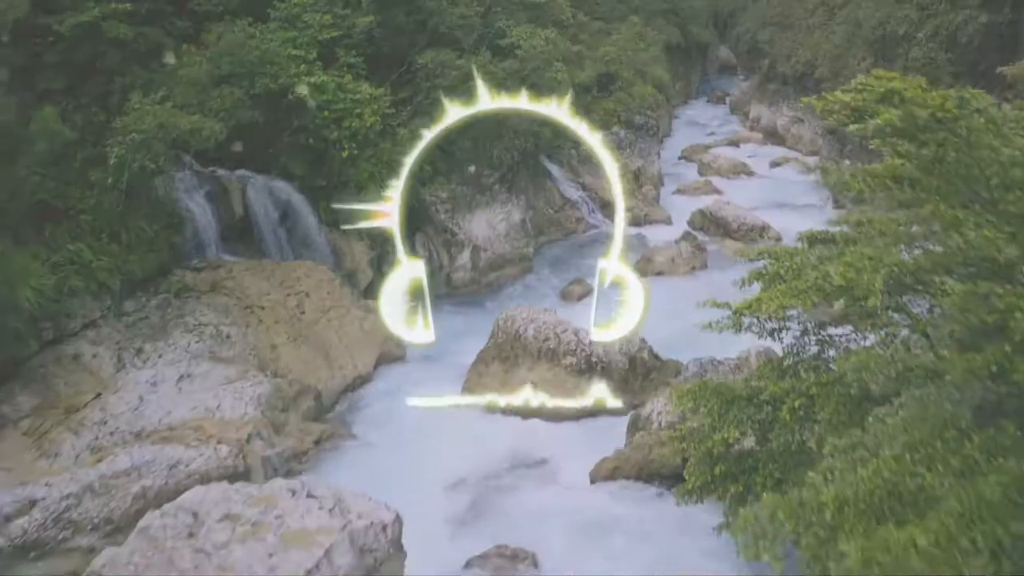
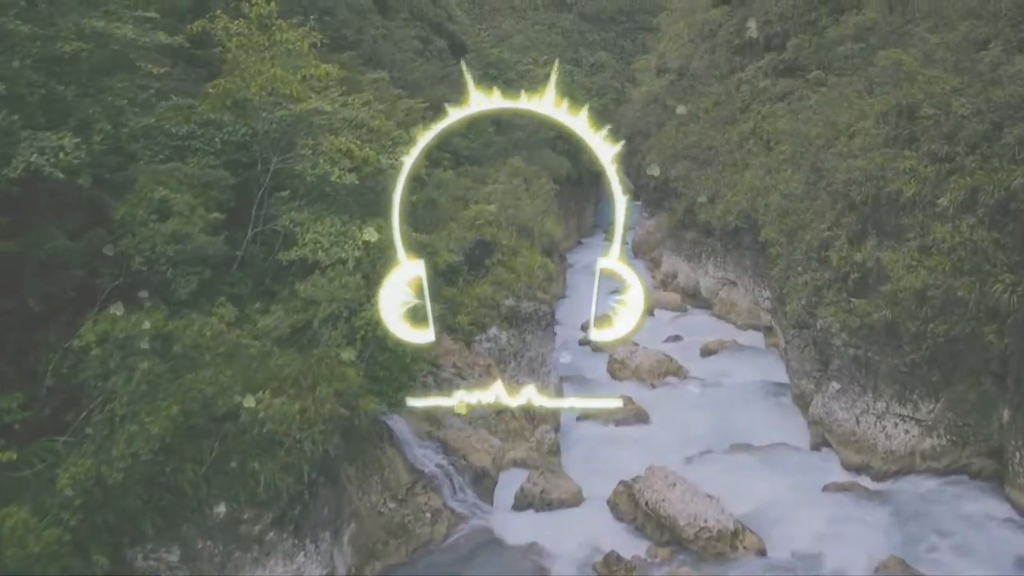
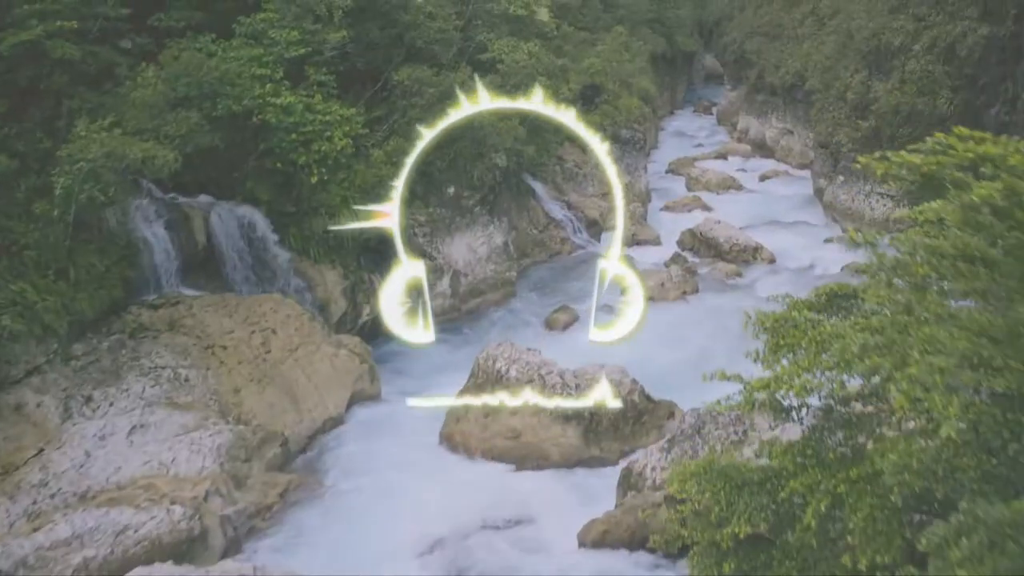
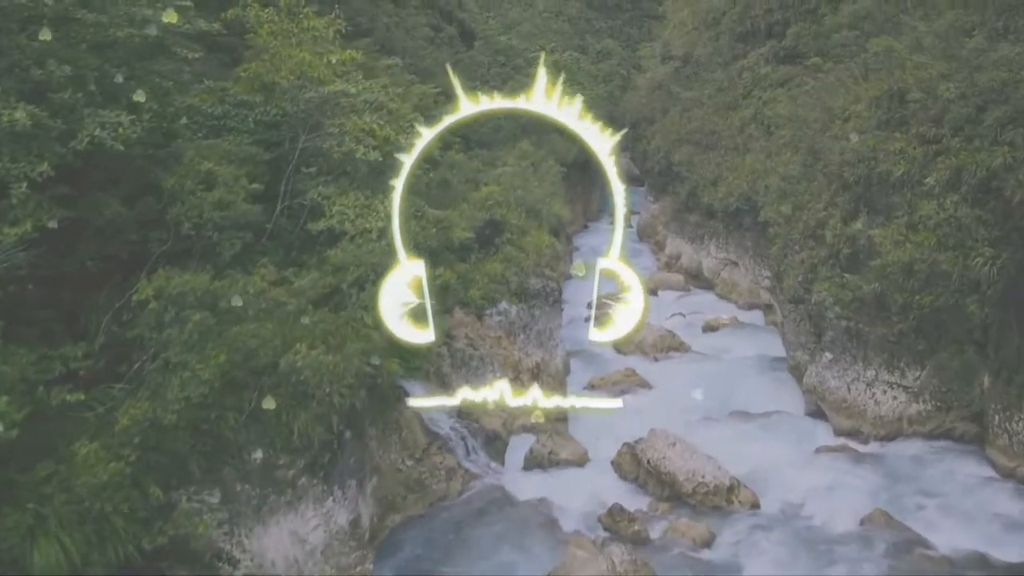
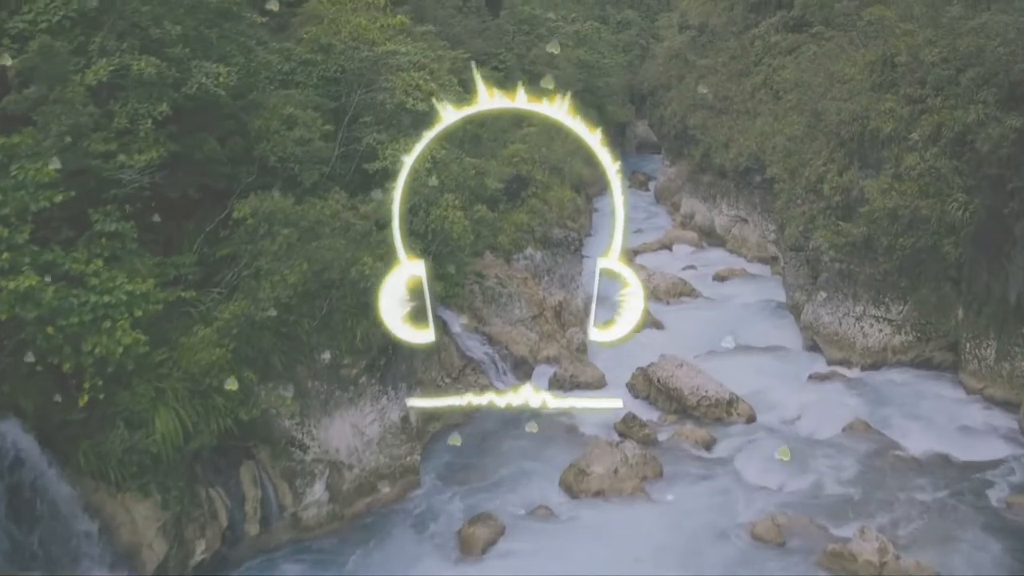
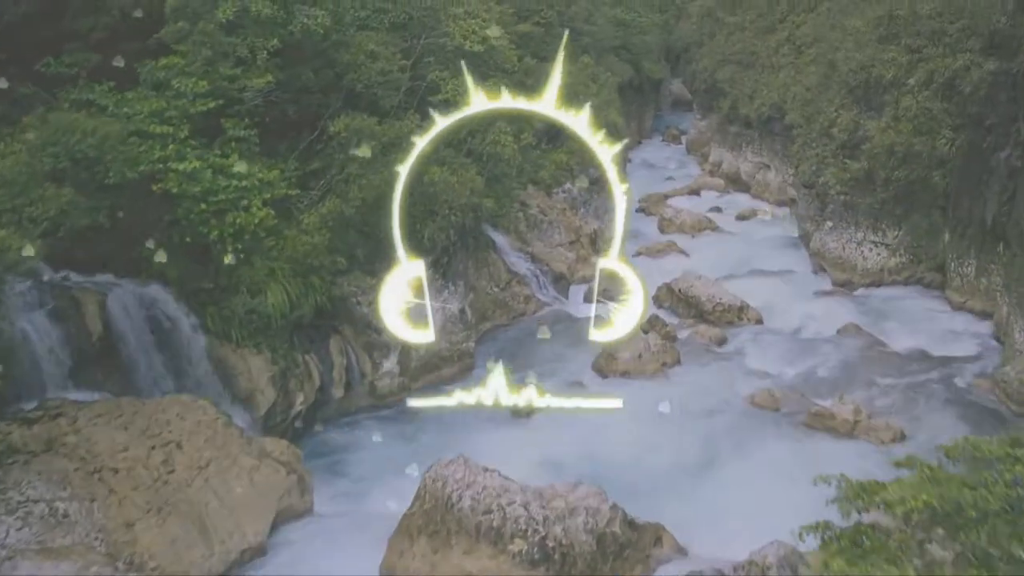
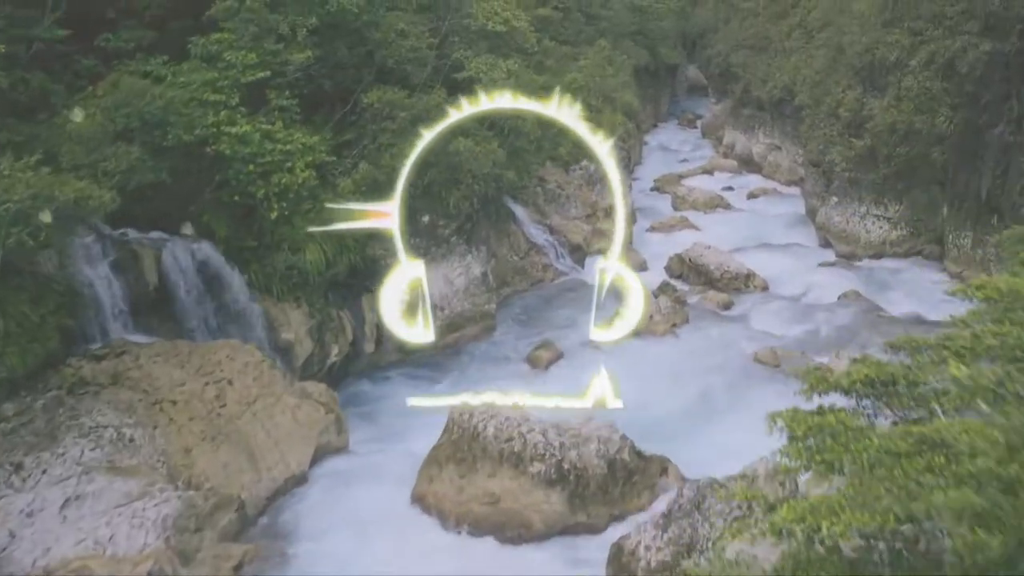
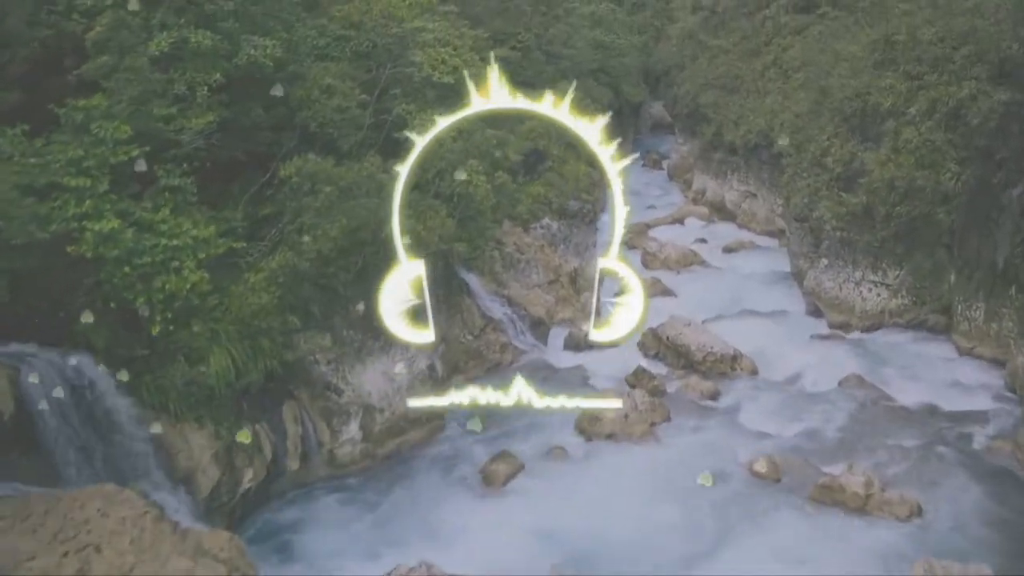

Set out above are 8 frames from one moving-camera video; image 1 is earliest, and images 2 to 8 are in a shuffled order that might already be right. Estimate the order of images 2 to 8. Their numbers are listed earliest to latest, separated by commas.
3, 7, 6, 8, 5, 4, 2
